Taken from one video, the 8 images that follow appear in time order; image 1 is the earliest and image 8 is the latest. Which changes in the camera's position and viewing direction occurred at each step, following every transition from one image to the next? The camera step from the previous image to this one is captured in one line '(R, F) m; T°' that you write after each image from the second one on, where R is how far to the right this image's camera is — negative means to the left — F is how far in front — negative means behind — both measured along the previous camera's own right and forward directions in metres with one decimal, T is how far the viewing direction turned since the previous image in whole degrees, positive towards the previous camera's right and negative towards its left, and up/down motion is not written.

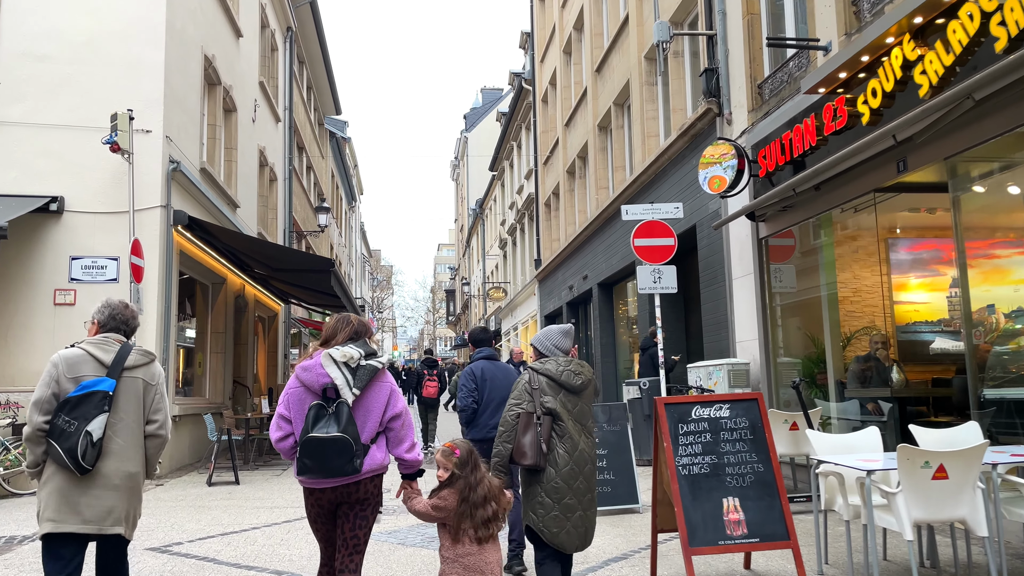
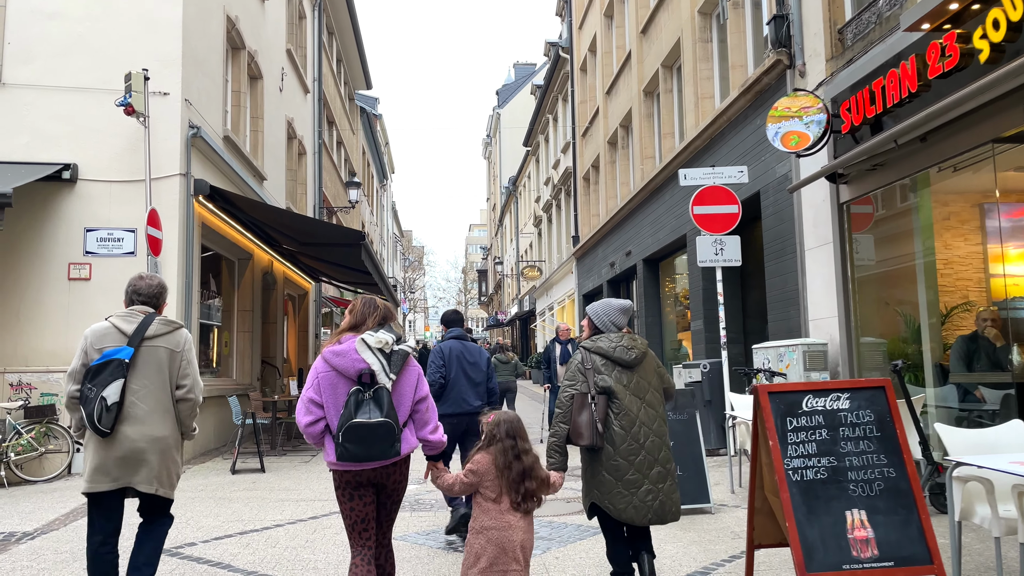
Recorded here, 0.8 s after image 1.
(-0.2, +0.8) m; -2°
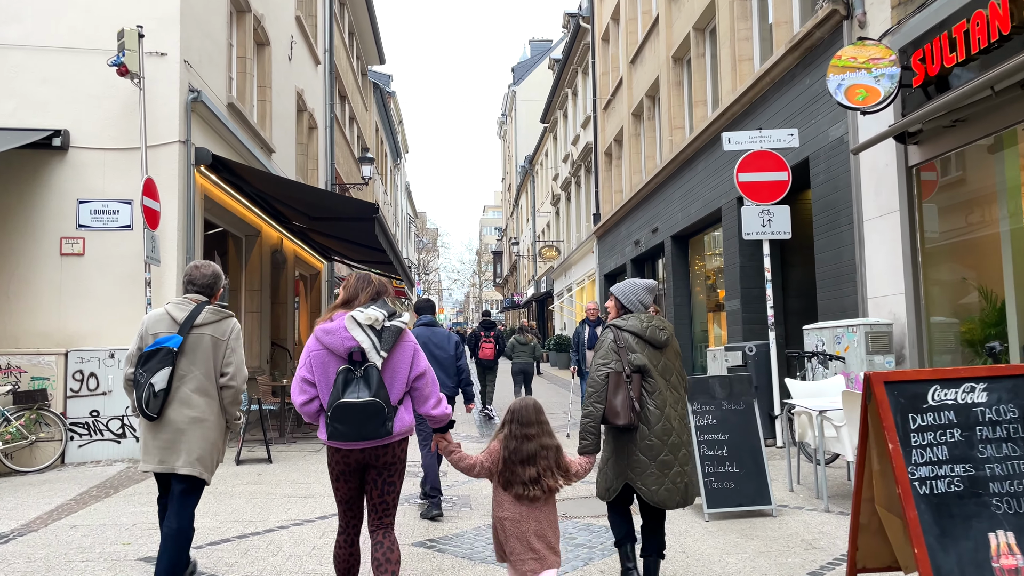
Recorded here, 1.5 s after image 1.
(-0.1, +0.7) m; -1°
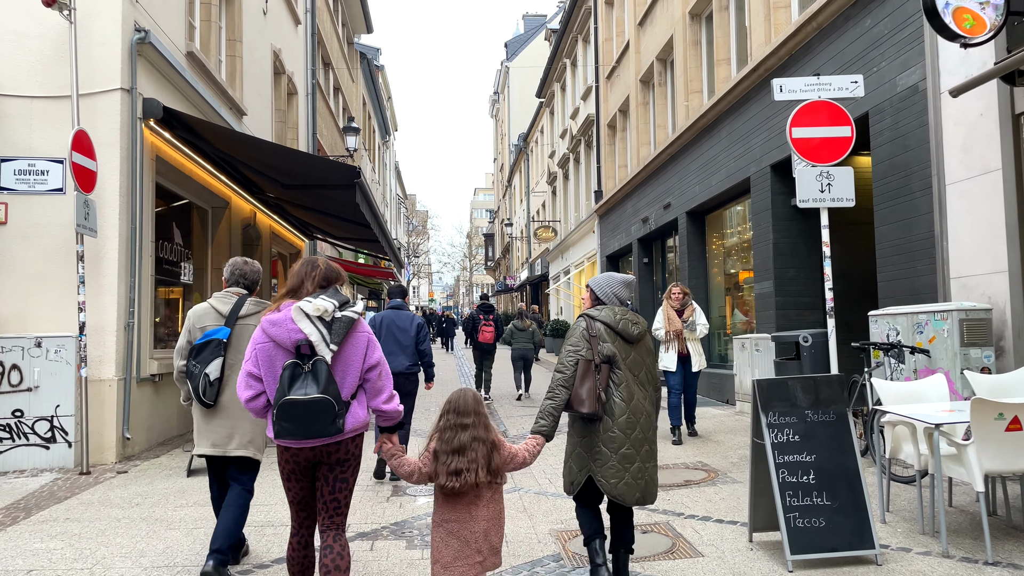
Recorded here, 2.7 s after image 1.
(-0.1, +1.3) m; +1°
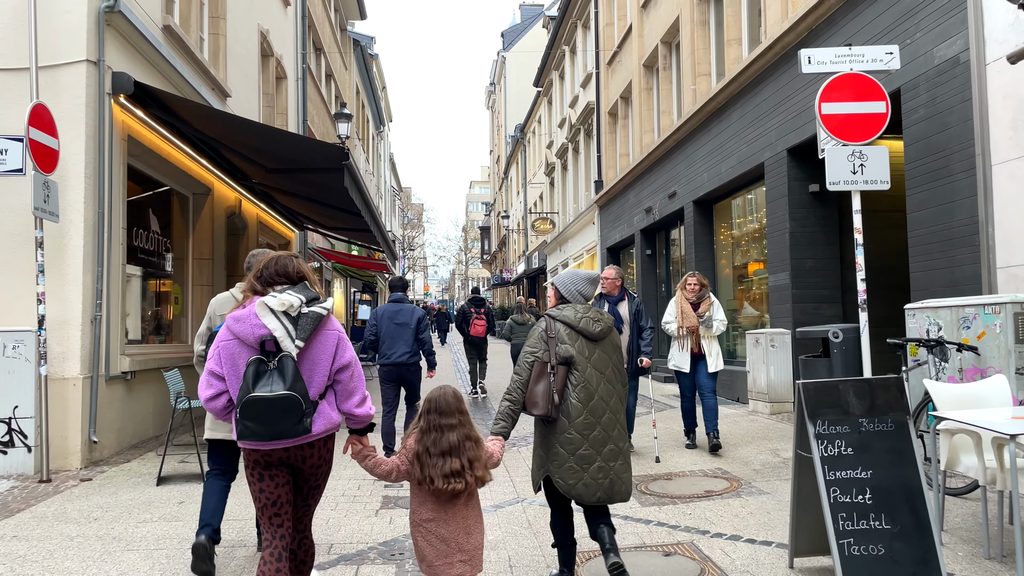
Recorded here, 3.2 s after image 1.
(-0.1, +0.6) m; 0°
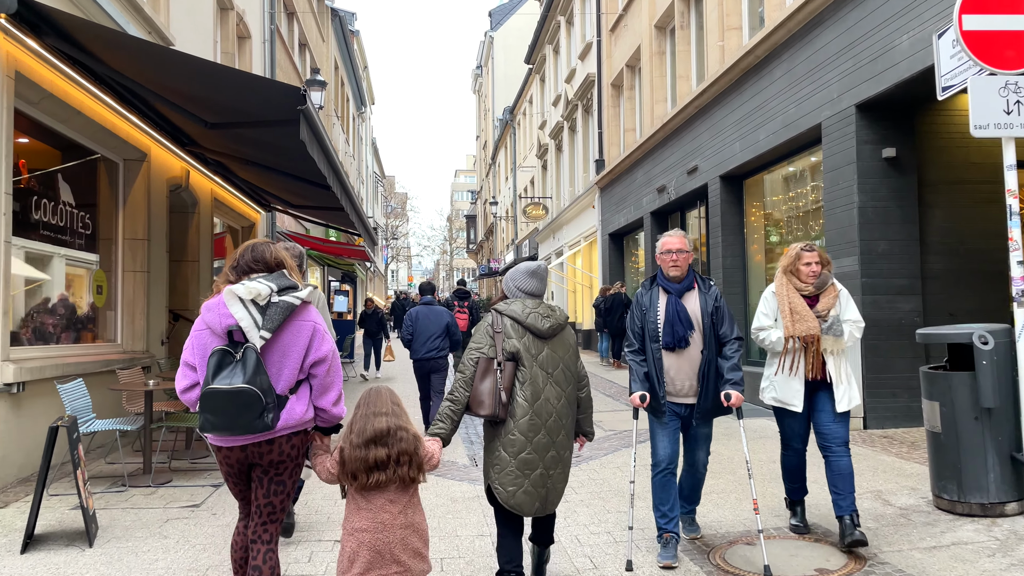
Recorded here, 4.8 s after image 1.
(-0.2, +1.7) m; +1°
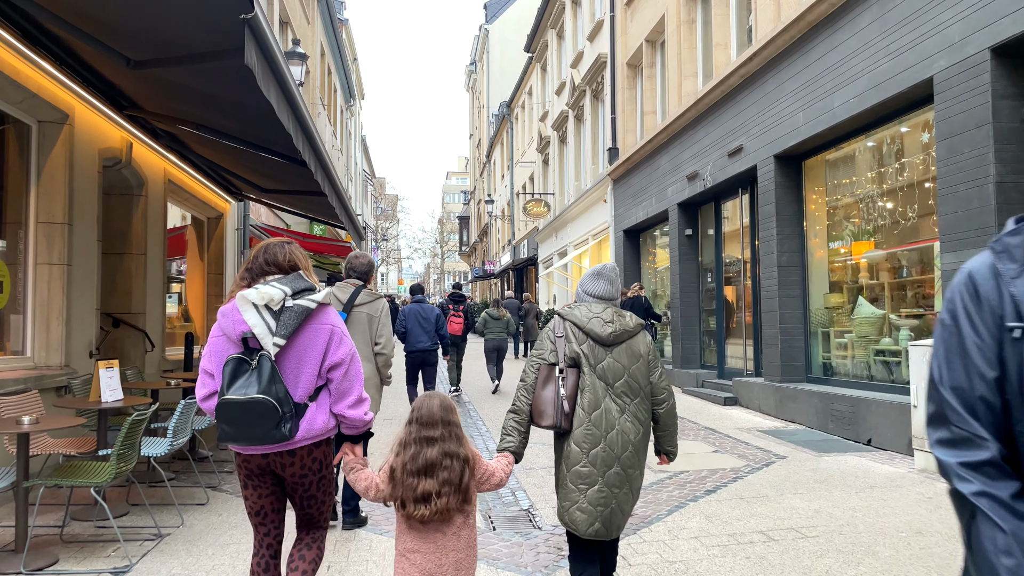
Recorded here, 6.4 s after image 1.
(-0.3, +1.8) m; +1°
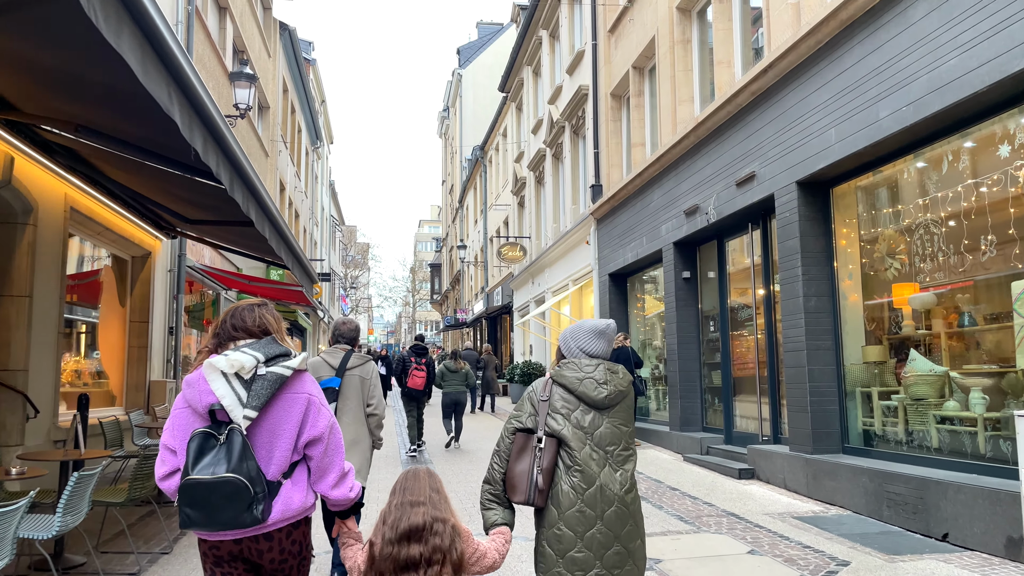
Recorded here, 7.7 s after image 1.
(0.0, +1.5) m; +2°
